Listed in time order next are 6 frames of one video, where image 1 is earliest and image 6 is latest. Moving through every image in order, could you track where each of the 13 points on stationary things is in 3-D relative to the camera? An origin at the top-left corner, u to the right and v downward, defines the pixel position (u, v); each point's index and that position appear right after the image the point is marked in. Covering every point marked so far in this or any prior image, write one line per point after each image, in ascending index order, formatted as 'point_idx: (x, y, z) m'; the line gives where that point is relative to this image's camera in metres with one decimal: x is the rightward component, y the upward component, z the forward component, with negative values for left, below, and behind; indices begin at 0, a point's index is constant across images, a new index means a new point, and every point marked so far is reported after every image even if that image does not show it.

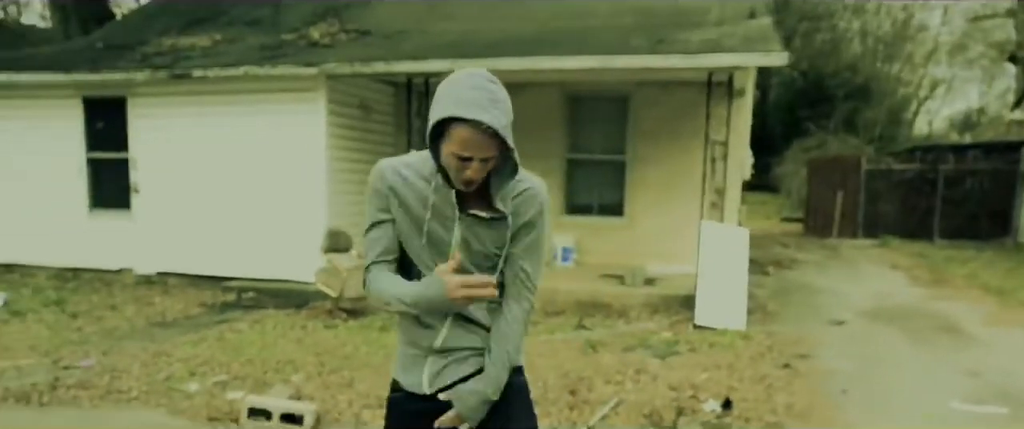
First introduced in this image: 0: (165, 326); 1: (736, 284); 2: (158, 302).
0: (-2.8, -0.9, +6.5) m
1: (+1.8, -0.6, +6.5) m
2: (-3.2, -0.8, +7.3) m
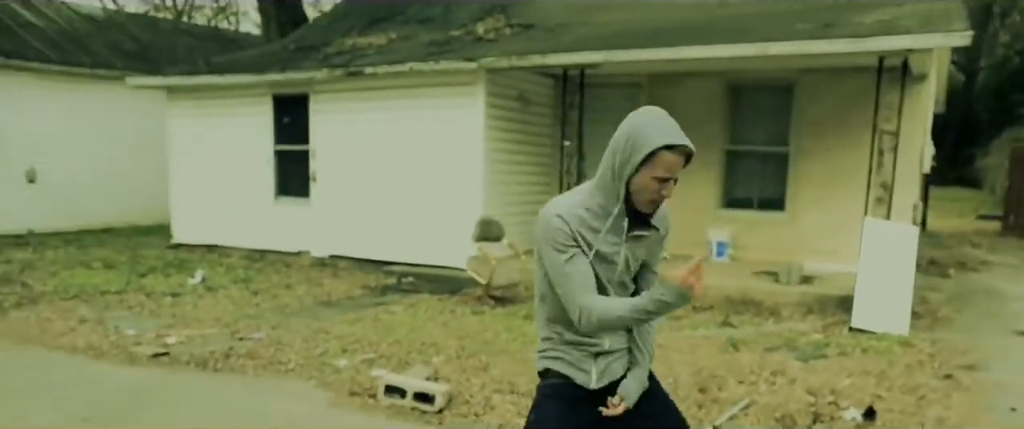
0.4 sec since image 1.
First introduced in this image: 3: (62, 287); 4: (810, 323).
0: (-1.6, -0.8, +7.1) m
1: (+2.9, -0.6, +6.0) m
2: (-1.8, -0.7, +8.0) m
3: (-4.6, -0.7, +8.3) m
4: (+2.3, -0.8, +6.2) m
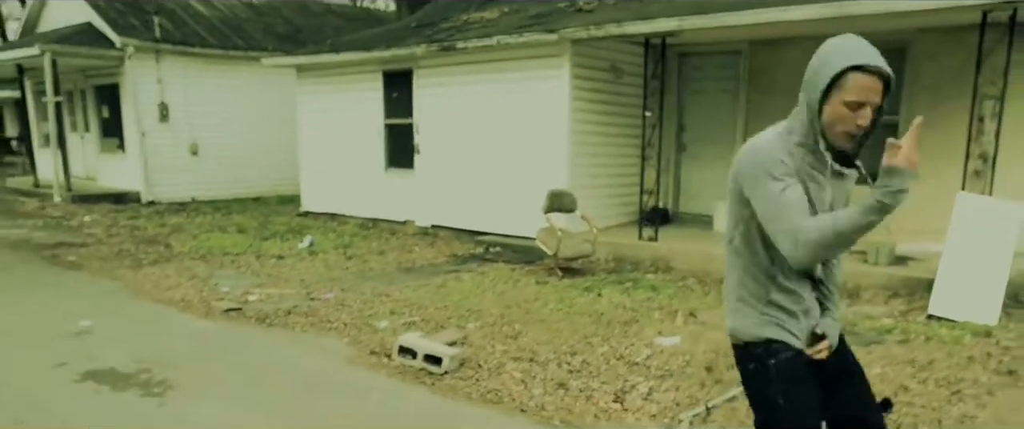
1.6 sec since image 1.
0: (-0.9, -0.5, +7.4) m
1: (+3.2, -0.4, +5.4) m
2: (-1.0, -0.4, +8.3) m
3: (-3.6, -0.4, +9.3) m
4: (+2.7, -0.6, +5.7) m
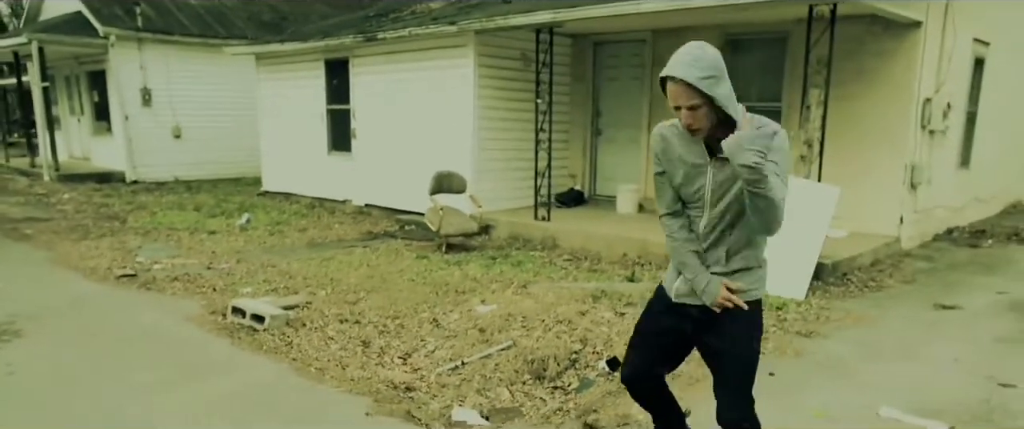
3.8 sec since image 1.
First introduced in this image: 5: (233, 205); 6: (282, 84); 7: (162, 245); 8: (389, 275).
0: (-1.9, -0.3, +8.0) m
1: (+2.1, -0.3, +5.7) m
2: (-1.9, -0.2, +8.9) m
3: (-4.5, -0.1, +10.0) m
4: (+1.6, -0.5, +6.1) m
5: (-3.8, +0.1, +11.1) m
6: (-3.2, +1.8, +11.4) m
7: (-3.6, -0.3, +8.4) m
8: (-1.0, -0.5, +6.5) m
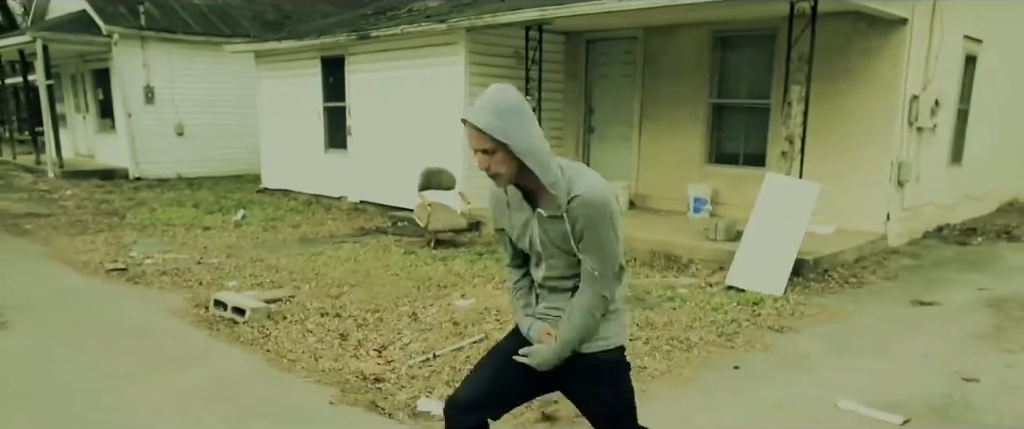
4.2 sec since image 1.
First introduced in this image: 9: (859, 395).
0: (-2.1, -0.3, +8.1) m
1: (+1.9, -0.2, +5.7) m
2: (-2.0, -0.1, +9.0) m
3: (-4.6, 0.0, +10.1) m
4: (+1.4, -0.5, +6.1) m
5: (-3.9, +0.2, +11.2) m
6: (-3.3, +1.9, +11.5) m
7: (-3.7, -0.3, +8.5) m
8: (-1.1, -0.5, +6.6) m
9: (+1.6, -0.8, +3.8) m
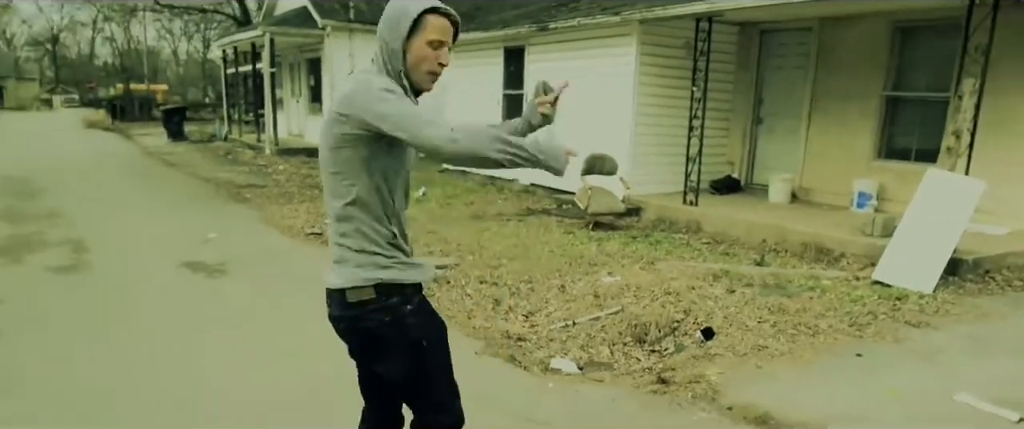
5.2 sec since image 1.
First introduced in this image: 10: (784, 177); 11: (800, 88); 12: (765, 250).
0: (-0.4, 0.0, +8.8) m
1: (+3.0, -0.2, +5.6) m
2: (-0.1, +0.1, +9.7) m
3: (-2.4, +0.3, +11.3) m
4: (+2.6, -0.4, +6.1) m
5: (-1.5, +0.5, +12.2) m
6: (-0.7, +2.2, +12.4) m
7: (-1.9, 0.0, +9.6) m
8: (+0.2, -0.3, +7.1) m
9: (+2.2, -0.8, +3.8) m
10: (+3.0, +0.4, +8.7) m
11: (+3.2, +1.4, +9.0) m
12: (+2.2, -0.3, +7.1) m
